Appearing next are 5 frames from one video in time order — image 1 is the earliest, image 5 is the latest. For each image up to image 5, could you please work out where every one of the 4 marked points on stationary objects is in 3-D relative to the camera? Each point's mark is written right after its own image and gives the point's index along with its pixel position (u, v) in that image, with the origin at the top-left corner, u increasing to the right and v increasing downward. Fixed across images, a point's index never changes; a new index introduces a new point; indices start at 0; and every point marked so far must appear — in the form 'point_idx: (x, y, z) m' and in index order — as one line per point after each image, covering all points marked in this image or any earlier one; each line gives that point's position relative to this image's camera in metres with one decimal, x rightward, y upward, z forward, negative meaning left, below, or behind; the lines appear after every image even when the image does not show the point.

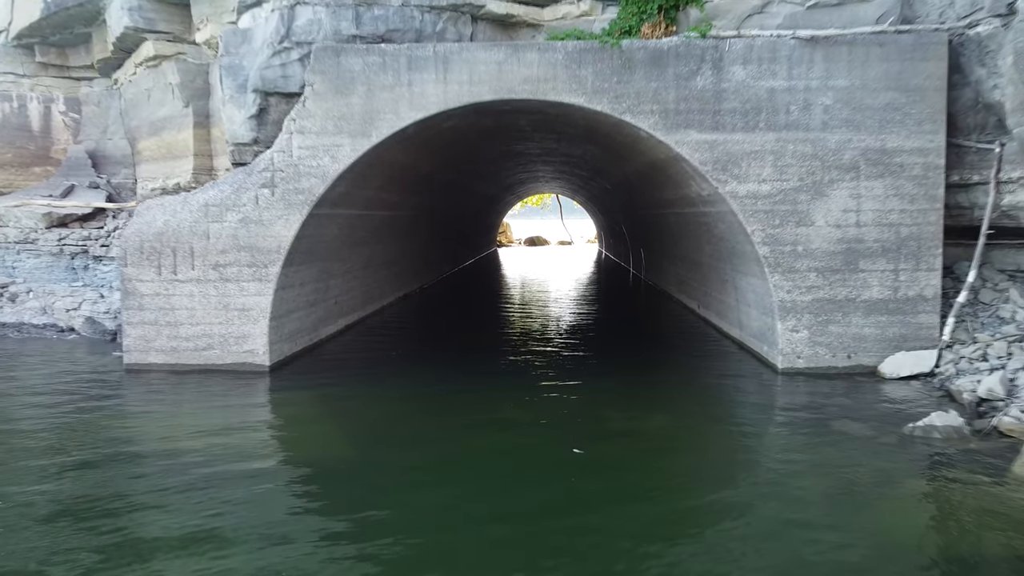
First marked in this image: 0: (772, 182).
0: (+1.6, +0.6, +6.8) m
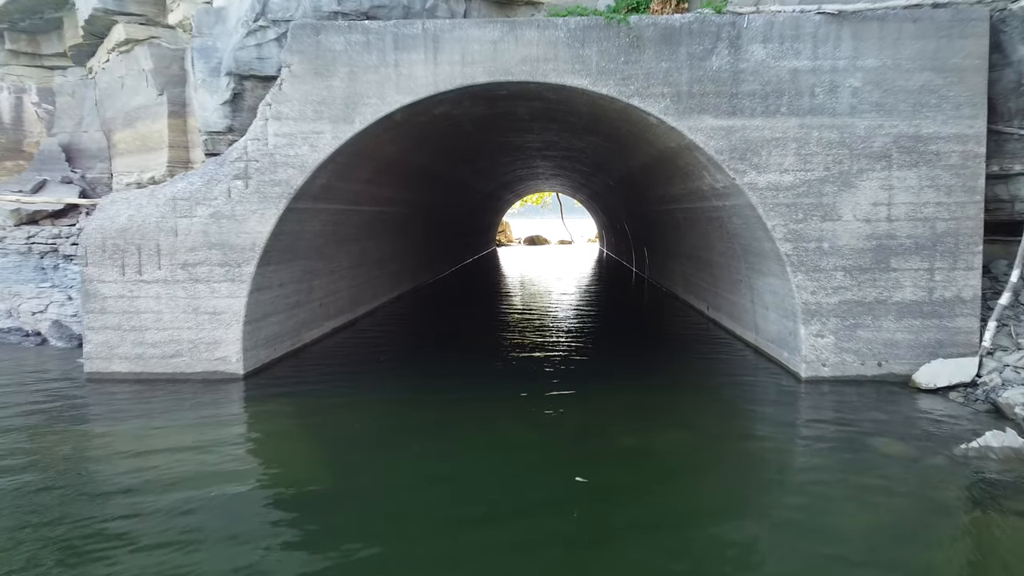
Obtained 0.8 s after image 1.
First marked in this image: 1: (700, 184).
0: (+1.6, +0.6, +6.2) m
1: (+1.3, +0.7, +7.5) m
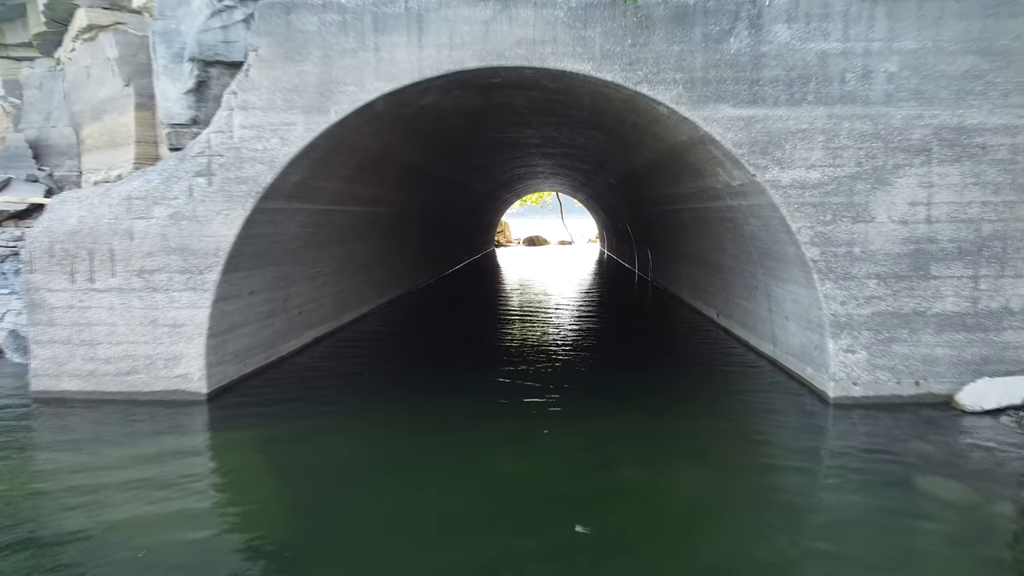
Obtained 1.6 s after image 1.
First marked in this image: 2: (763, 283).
0: (+1.5, +0.6, +5.5) m
1: (+1.2, +0.6, +6.9) m
2: (+1.6, 0.0, +7.2) m
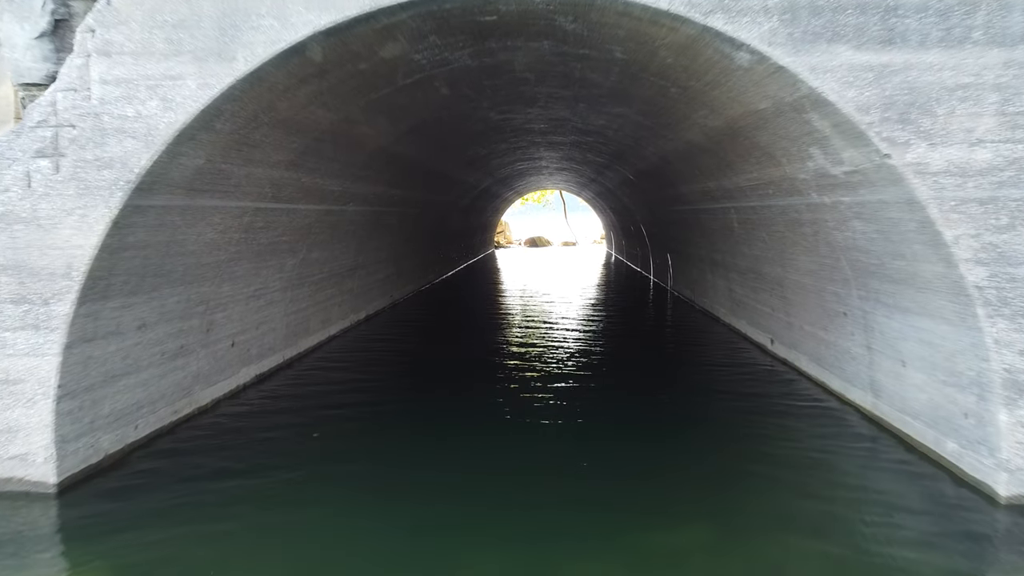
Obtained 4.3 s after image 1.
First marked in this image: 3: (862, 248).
0: (+1.5, +0.5, +3.6) m
1: (+1.2, +0.5, +4.9) m
2: (+1.6, -0.1, +5.2) m
3: (+1.5, +0.2, +4.7) m
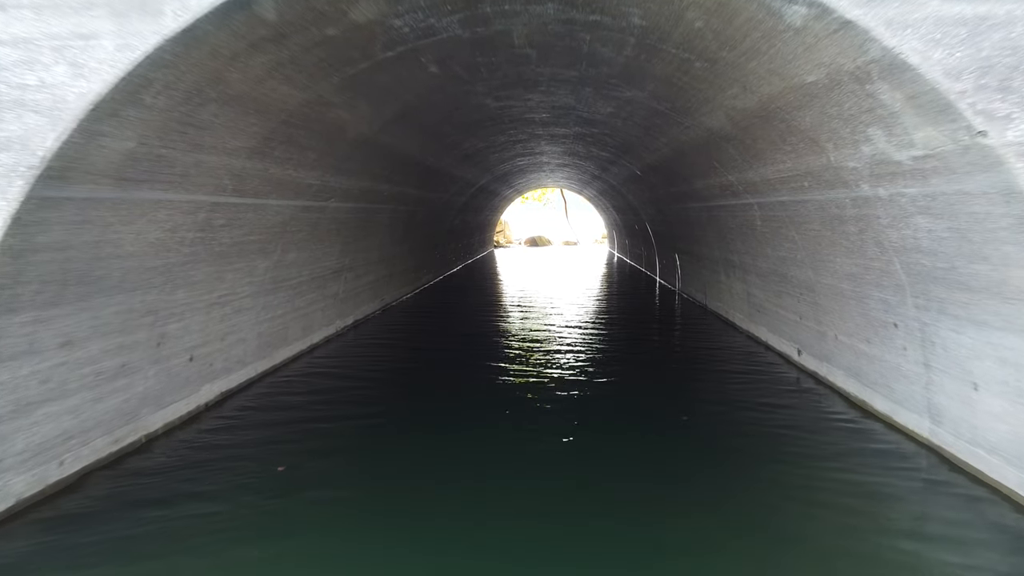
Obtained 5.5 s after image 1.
0: (+1.5, +0.4, +2.8) m
1: (+1.2, +0.5, +4.2) m
2: (+1.6, -0.1, +4.4) m
3: (+1.5, +0.1, +4.0) m
